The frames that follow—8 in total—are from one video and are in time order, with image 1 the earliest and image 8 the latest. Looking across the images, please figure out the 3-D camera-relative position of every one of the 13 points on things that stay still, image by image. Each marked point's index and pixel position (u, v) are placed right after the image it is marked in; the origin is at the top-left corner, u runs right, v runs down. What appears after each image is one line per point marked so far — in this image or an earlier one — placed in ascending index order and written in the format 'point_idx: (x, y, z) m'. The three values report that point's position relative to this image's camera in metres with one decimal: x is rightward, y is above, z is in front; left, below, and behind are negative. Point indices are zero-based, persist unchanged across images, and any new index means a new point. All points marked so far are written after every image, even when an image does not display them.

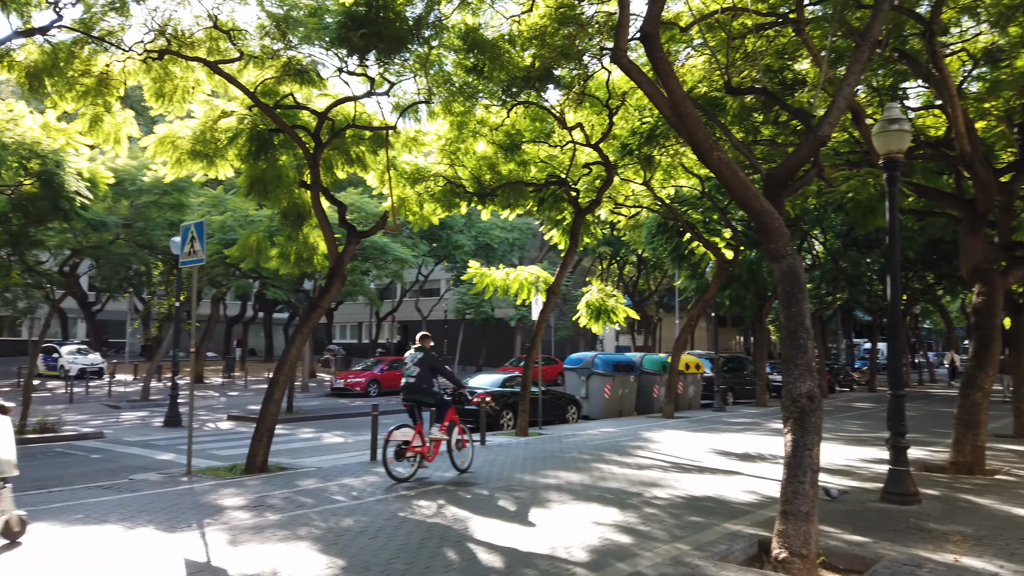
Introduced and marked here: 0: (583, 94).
0: (+1.4, +3.7, +14.4) m
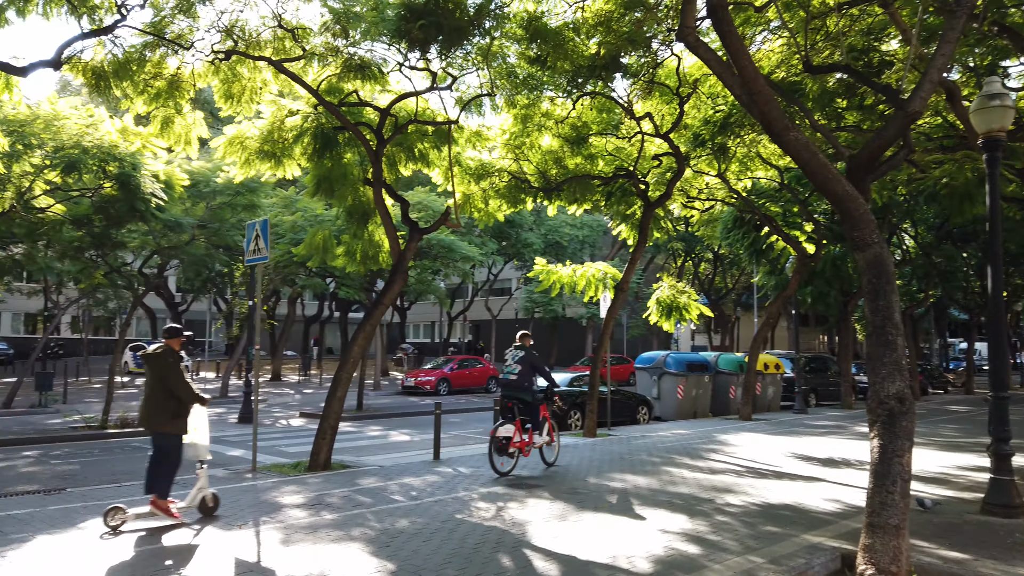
0: (+2.6, +3.8, +13.9) m
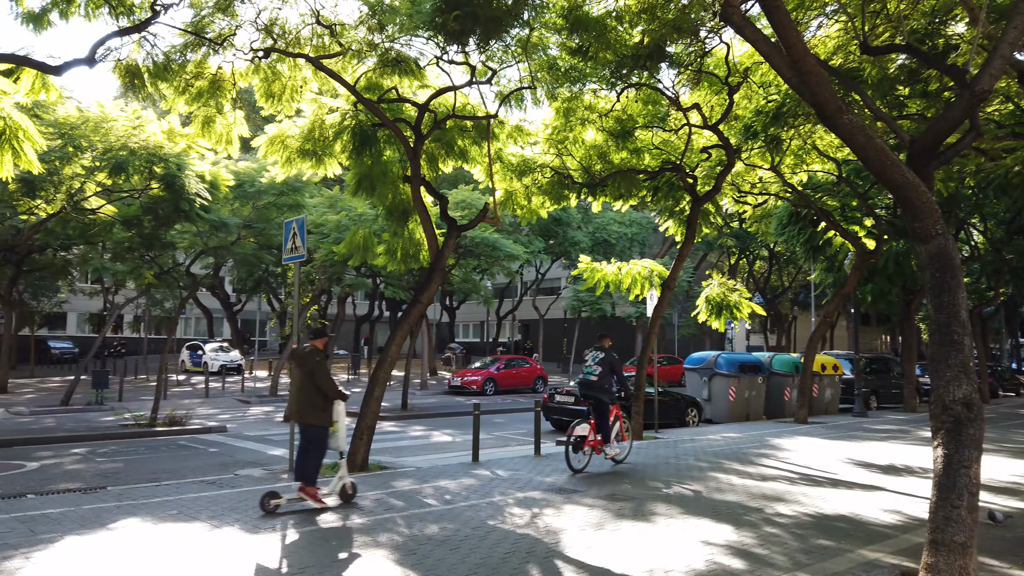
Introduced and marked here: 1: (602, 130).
0: (+3.3, +3.8, +13.4) m
1: (+1.7, +3.0, +14.3) m
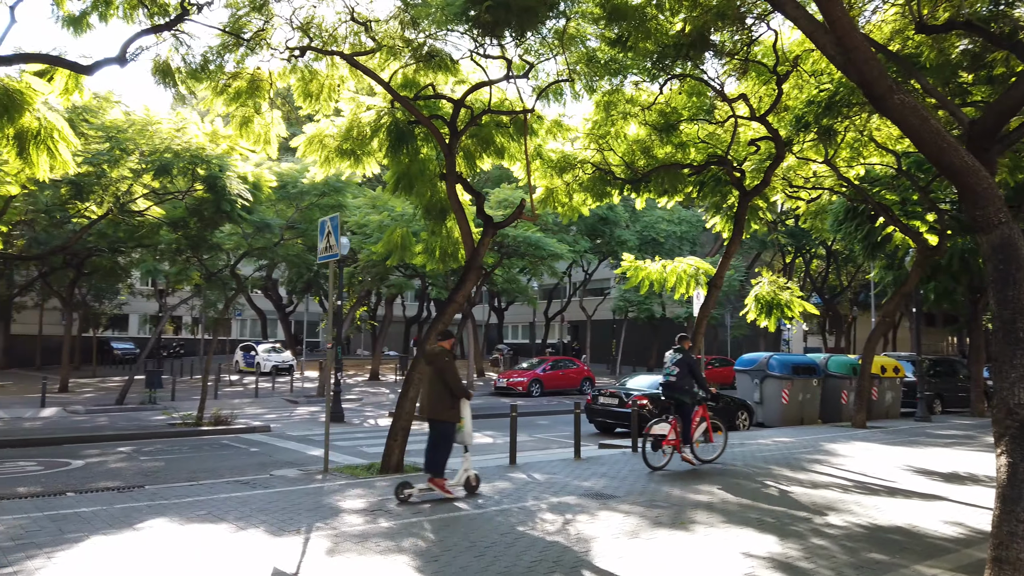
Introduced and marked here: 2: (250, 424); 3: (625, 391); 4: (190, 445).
0: (+4.0, +3.8, +12.9) m
1: (+2.5, +3.0, +13.9) m
2: (-5.5, -2.8, +15.9) m
3: (+2.3, -2.1, +15.4) m
4: (-5.5, -2.7, +12.9) m
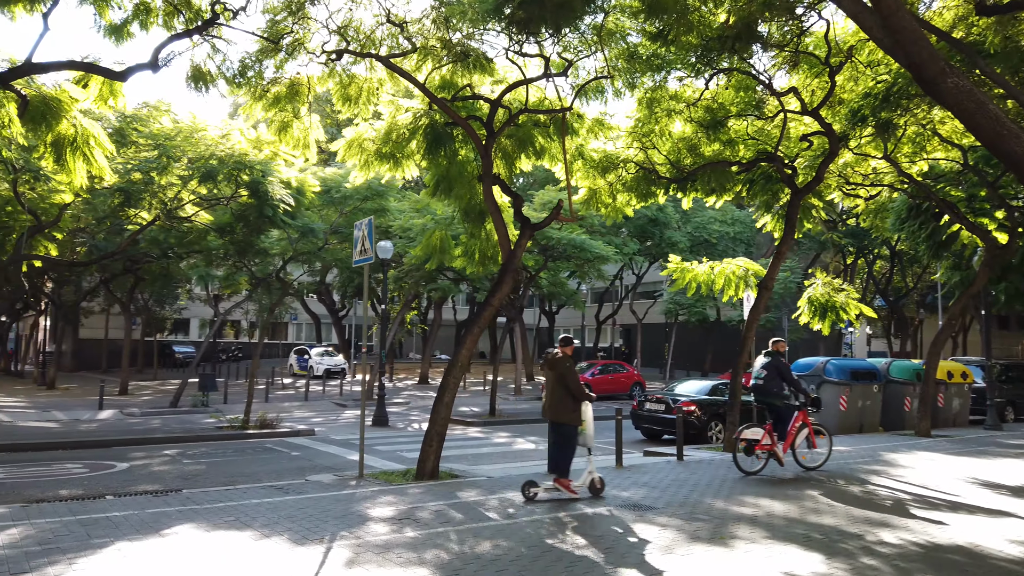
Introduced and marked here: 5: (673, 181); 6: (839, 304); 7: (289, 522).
0: (+4.6, +3.8, +12.3) m
1: (+3.2, +2.9, +13.5) m
2: (-4.6, -2.9, +16.0) m
3: (+3.2, -2.1, +15.0) m
4: (-4.8, -2.7, +13.0) m
5: (+2.9, +1.9, +13.7) m
6: (+5.7, -0.3, +13.2) m
7: (-2.0, -2.1, +6.9) m
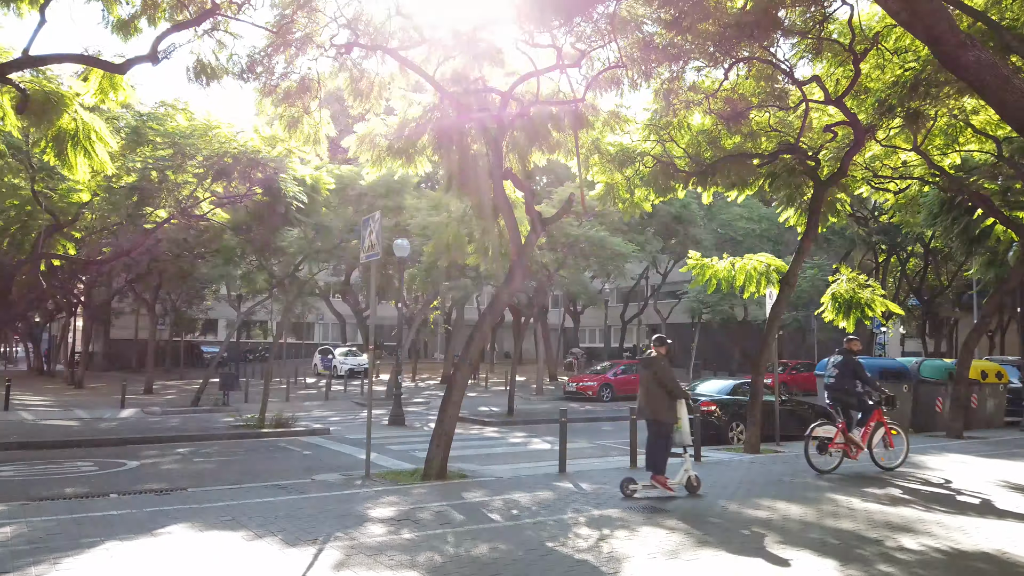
0: (+4.8, +3.9, +11.9) m
1: (+3.4, +3.0, +13.1) m
2: (-4.2, -2.9, +15.9) m
3: (+3.5, -2.1, +14.6) m
4: (-4.5, -2.7, +12.9) m
5: (+3.1, +2.0, +13.3) m
6: (+5.9, -0.2, +12.7) m
7: (-2.0, -2.1, +6.7) m
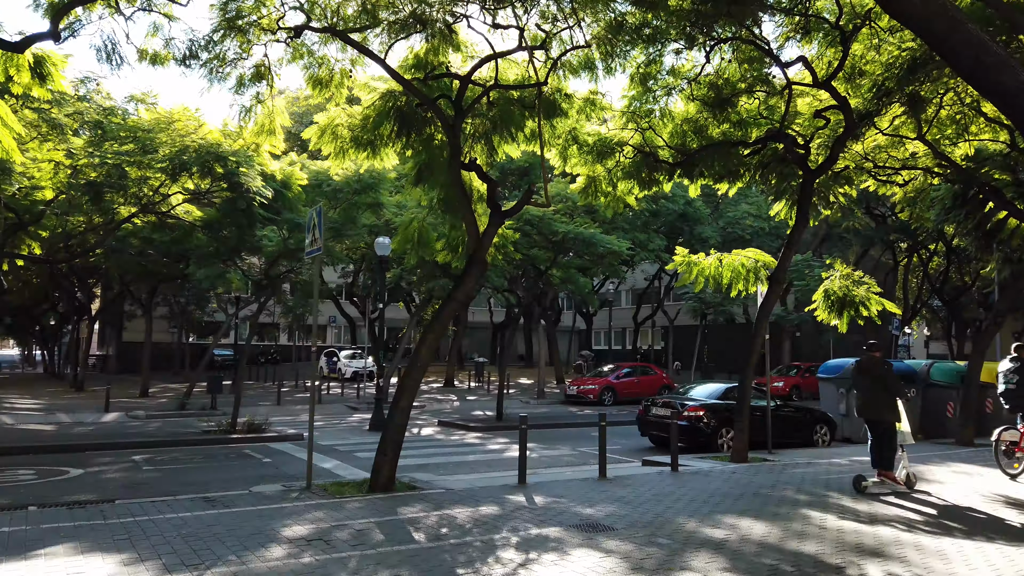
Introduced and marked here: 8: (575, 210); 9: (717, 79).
0: (+4.3, +3.9, +11.1) m
1: (+2.9, +3.0, +12.3) m
2: (-4.6, -2.9, +15.4) m
3: (+3.1, -2.0, +13.8) m
4: (-5.0, -2.7, +12.3) m
5: (+2.7, +2.0, +12.6) m
6: (+5.4, -0.1, +11.9) m
7: (-2.7, -2.0, +6.1) m
8: (+1.5, +1.9, +18.5) m
9: (+3.3, +3.3, +12.1) m
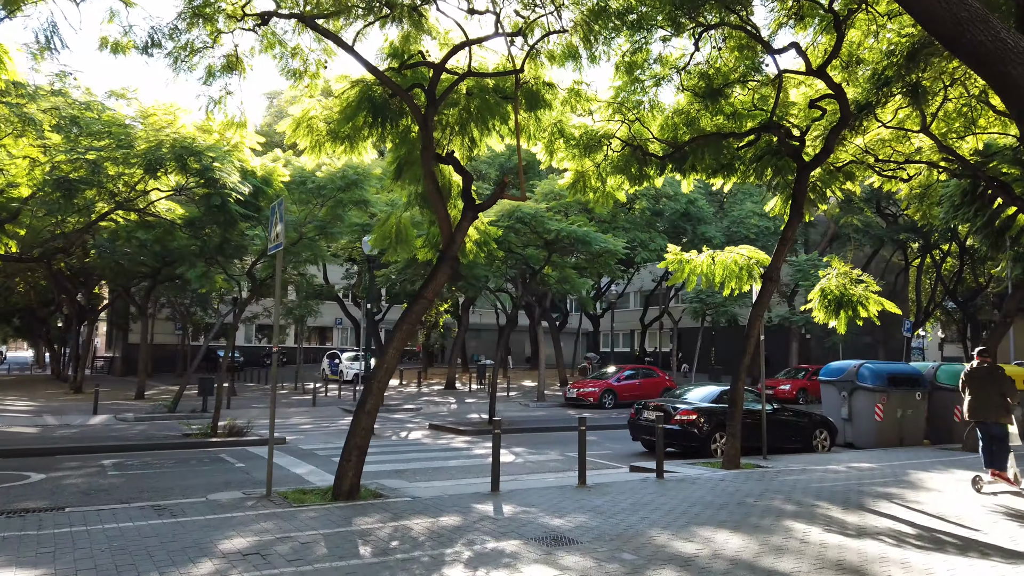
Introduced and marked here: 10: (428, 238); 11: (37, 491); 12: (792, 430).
0: (+4.0, +3.9, +10.6) m
1: (+2.7, +3.1, +11.8) m
2: (-4.8, -2.9, +15.0) m
3: (+2.8, -2.0, +13.3) m
4: (-5.2, -2.7, +12.0) m
5: (+2.4, +2.1, +12.1) m
6: (+5.2, -0.1, +11.3) m
7: (-3.0, -2.0, +5.7) m
8: (+1.4, +1.9, +18.1) m
9: (+3.0, +3.3, +11.6) m
10: (-1.3, +0.8, +12.0) m
11: (-5.7, -2.4, +9.2) m
12: (+4.9, -2.5, +13.3) m
